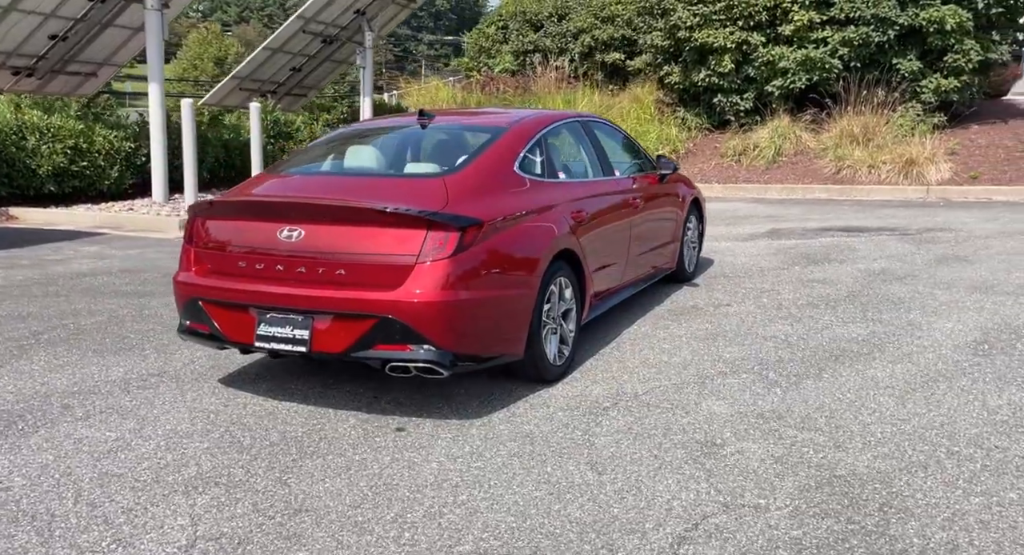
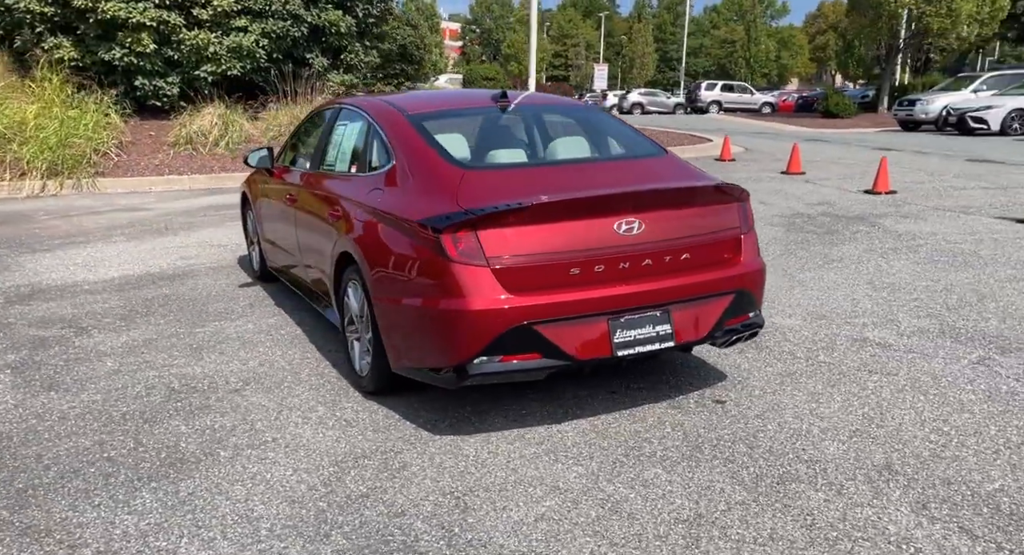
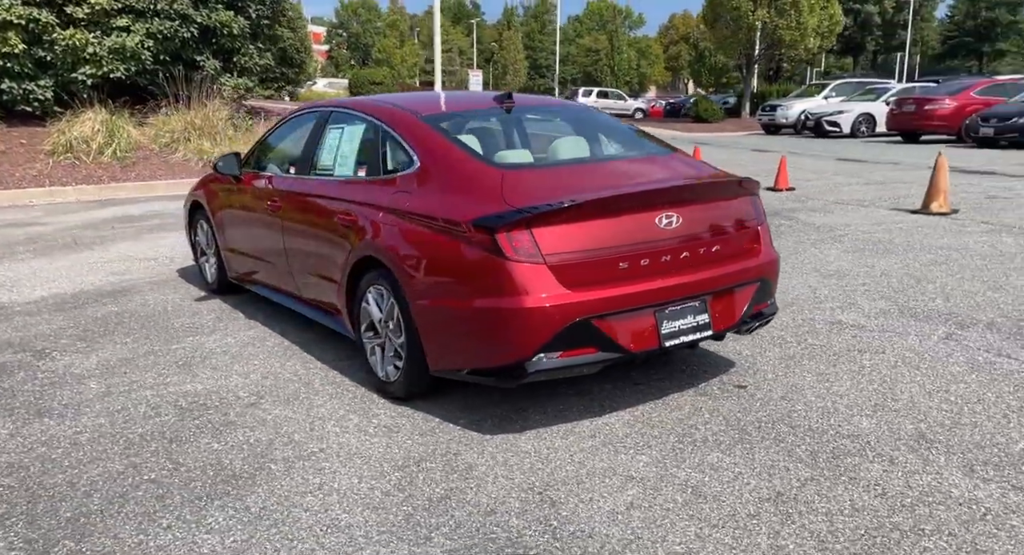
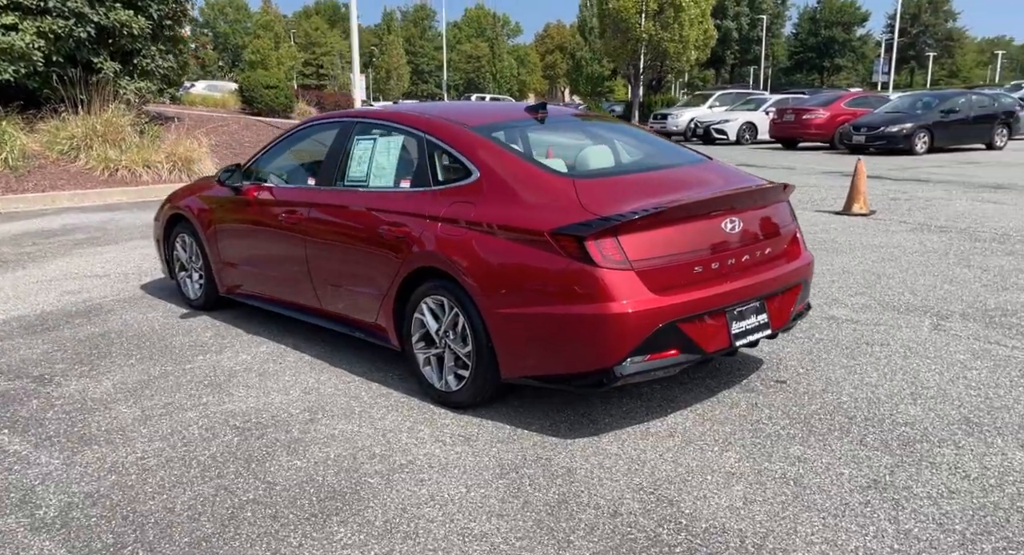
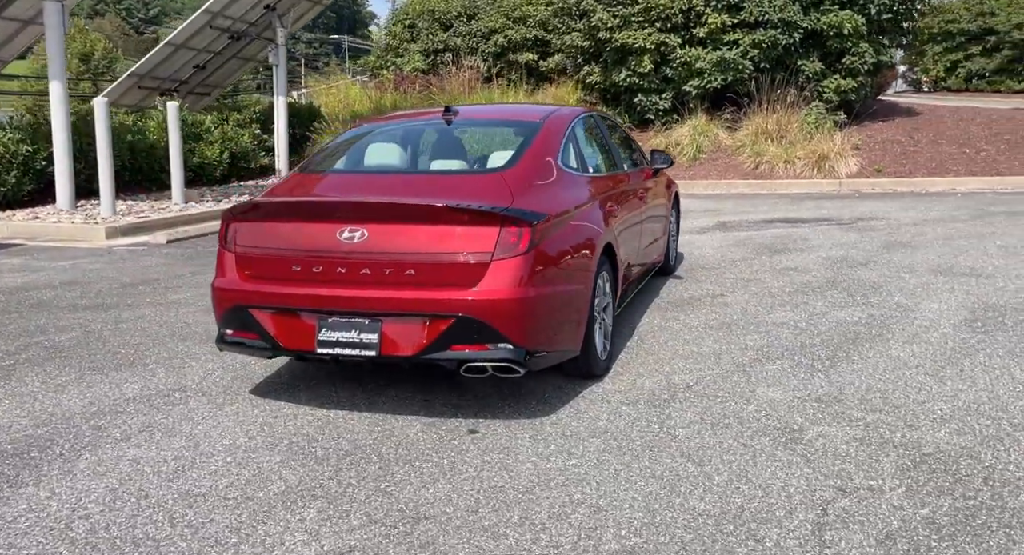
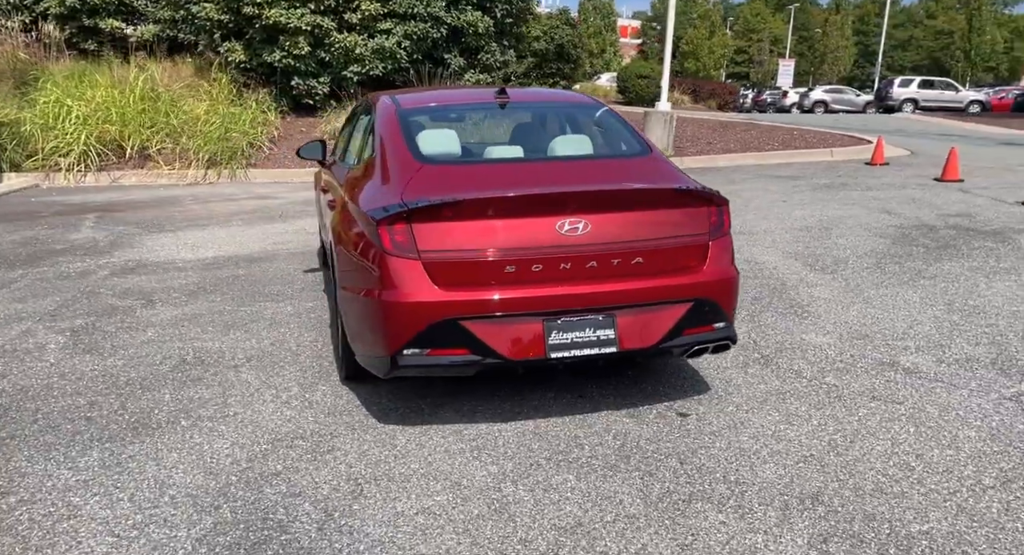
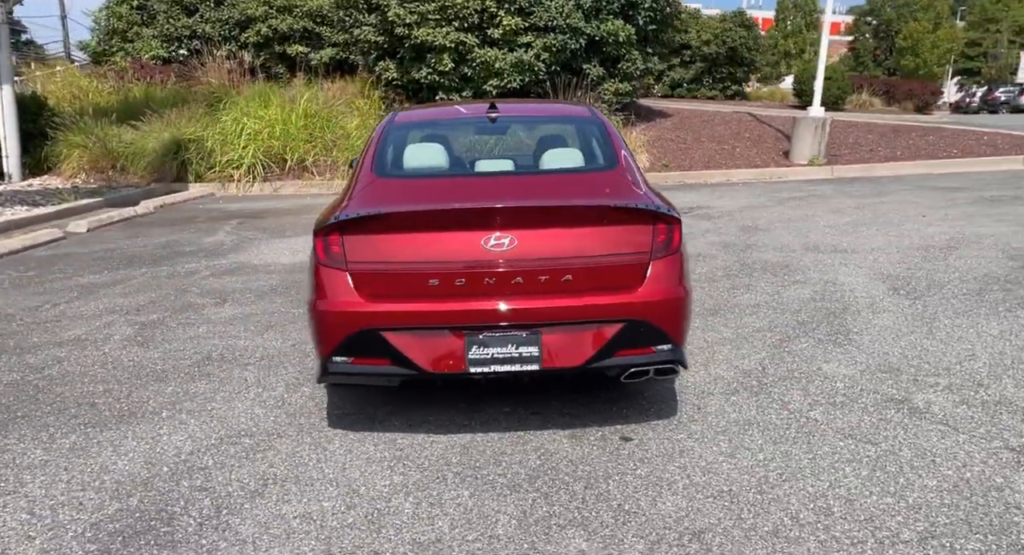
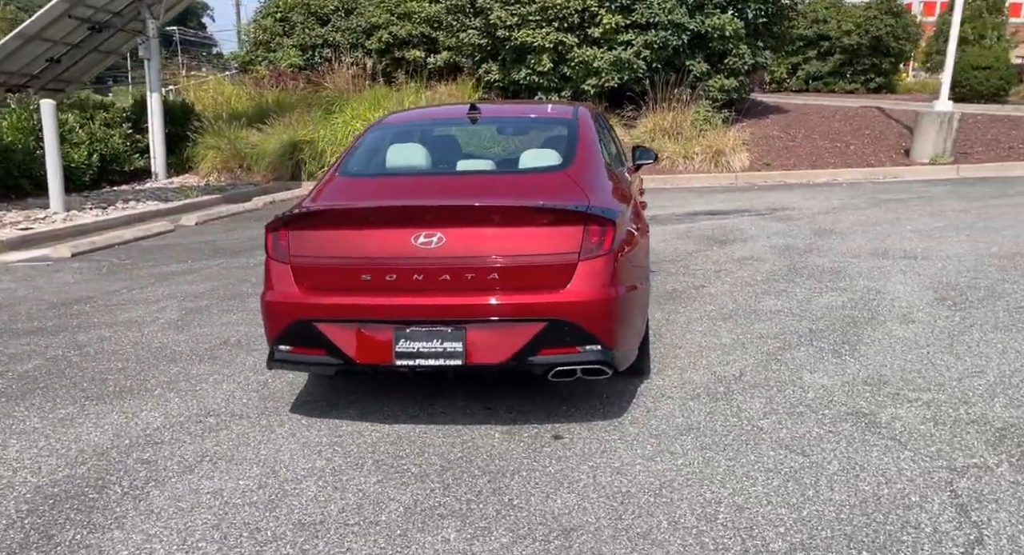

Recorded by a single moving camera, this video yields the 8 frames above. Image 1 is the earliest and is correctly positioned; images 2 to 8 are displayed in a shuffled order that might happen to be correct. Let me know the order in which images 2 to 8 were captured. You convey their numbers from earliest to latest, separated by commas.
5, 8, 7, 6, 2, 3, 4
